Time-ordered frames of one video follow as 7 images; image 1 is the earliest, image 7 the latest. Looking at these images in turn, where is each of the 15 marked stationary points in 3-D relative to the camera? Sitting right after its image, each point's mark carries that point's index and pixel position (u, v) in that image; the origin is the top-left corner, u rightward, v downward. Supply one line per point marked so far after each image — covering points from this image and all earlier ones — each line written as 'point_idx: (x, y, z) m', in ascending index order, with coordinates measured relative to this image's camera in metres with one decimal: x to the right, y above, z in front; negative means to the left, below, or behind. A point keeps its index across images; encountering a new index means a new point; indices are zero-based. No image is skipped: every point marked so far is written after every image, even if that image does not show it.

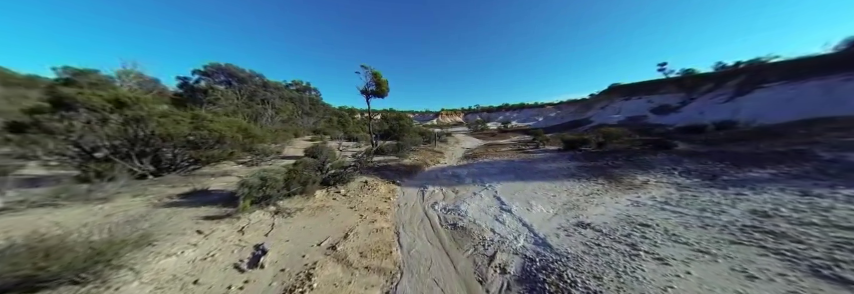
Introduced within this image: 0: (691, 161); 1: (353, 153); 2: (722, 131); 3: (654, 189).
0: (+13.3, -0.7, +9.1) m
1: (-6.6, -0.7, +16.5) m
2: (+23.6, +1.2, +14.7) m
3: (+8.8, -1.6, +7.0) m
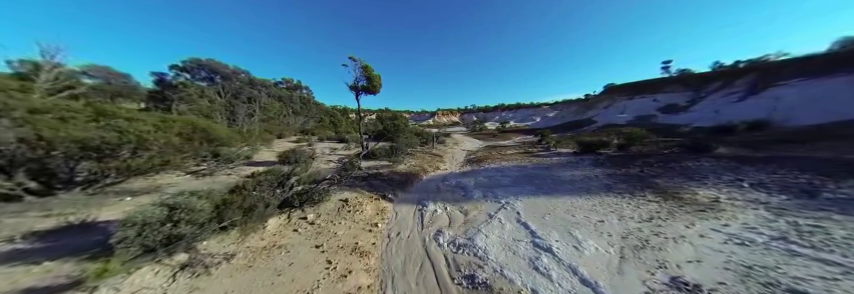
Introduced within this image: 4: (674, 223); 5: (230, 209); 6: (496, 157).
0: (+13.2, -0.9, +7.4) m
1: (-6.8, -1.0, +14.3) m
2: (+23.5, +1.0, +13.1) m
3: (+8.8, -1.8, +5.1) m
4: (+6.7, -2.0, +4.9) m
5: (-4.5, -1.4, +4.3) m
6: (+6.0, -1.0, +15.7) m
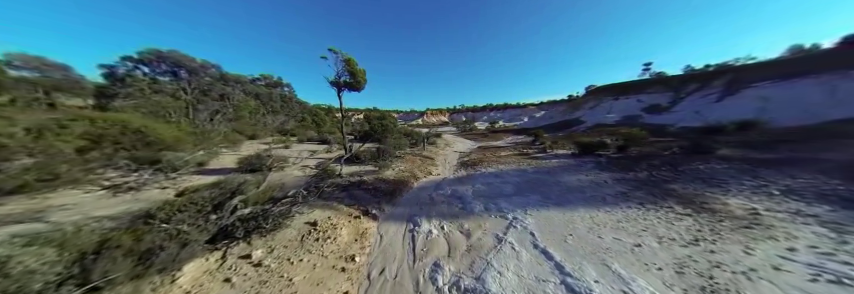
0: (+12.9, -1.0, +6.8) m
1: (-7.4, -1.2, +12.5) m
2: (+22.8, +1.0, +13.1) m
3: (+8.6, -1.9, +4.3) m
4: (+6.6, -2.2, +4.0) m
5: (-4.6, -1.6, +2.6) m
6: (+5.2, -1.1, +14.7) m
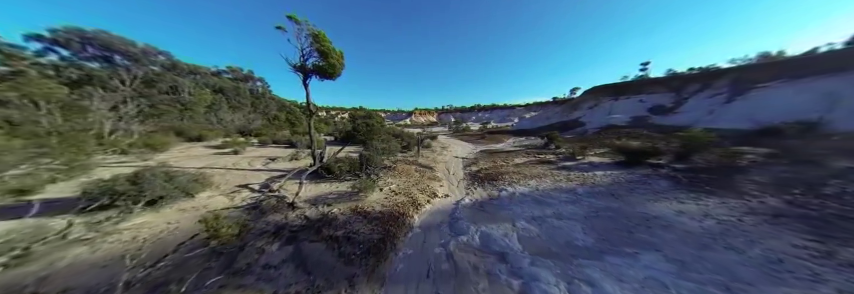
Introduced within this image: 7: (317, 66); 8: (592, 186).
0: (+13.4, -1.4, +3.9) m
1: (-7.3, -1.6, +8.2) m
2: (+22.8, +0.6, +10.8) m
3: (+9.3, -2.3, +1.1) m
4: (+7.2, -2.5, +0.6) m
5: (-3.8, -2.0, -1.4) m
6: (+5.2, -1.5, +11.2) m
7: (-7.0, +5.2, +11.7) m
8: (+7.3, -1.7, +8.1) m
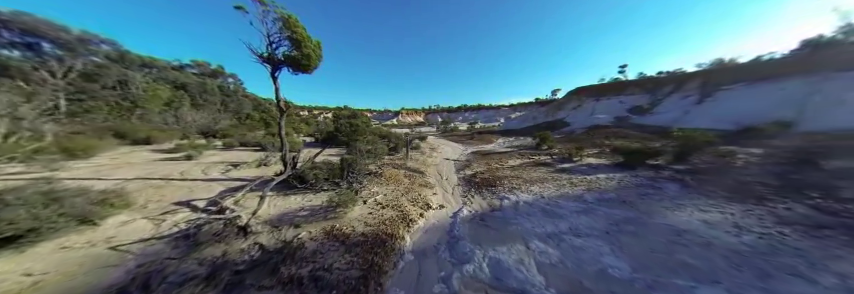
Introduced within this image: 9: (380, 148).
0: (+13.4, -1.4, +3.6) m
1: (-7.6, -1.8, +6.5) m
2: (+22.3, +0.7, +11.2) m
3: (+9.5, -2.4, +0.5) m
4: (+7.4, -2.6, 0.0) m
5: (-3.4, -2.2, -2.9) m
6: (+4.7, -1.6, +10.4) m
7: (-7.6, +5.0, +10.0) m
8: (+7.0, -1.8, +7.4) m
9: (-4.5, 0.0, +17.2) m
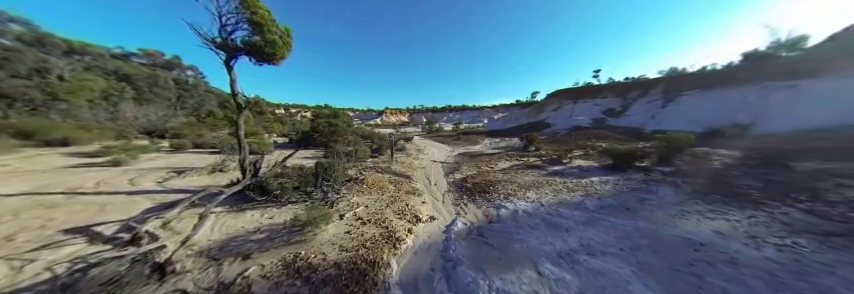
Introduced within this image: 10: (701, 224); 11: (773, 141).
0: (+13.3, -1.5, +3.8) m
1: (-7.9, -2.0, +4.9) m
2: (+21.5, +0.6, +12.1) m
3: (+9.6, -2.5, +0.4) m
4: (+7.7, -2.7, -0.4) m
5: (-3.0, -2.3, -4.1) m
6: (+4.0, -1.7, +9.7) m
7: (-8.2, +4.9, +8.3) m
8: (+6.6, -1.9, +7.0) m
9: (-5.7, -0.1, +15.8) m
10: (+7.5, -2.1, +5.1) m
11: (+22.4, +0.5, +11.7) m
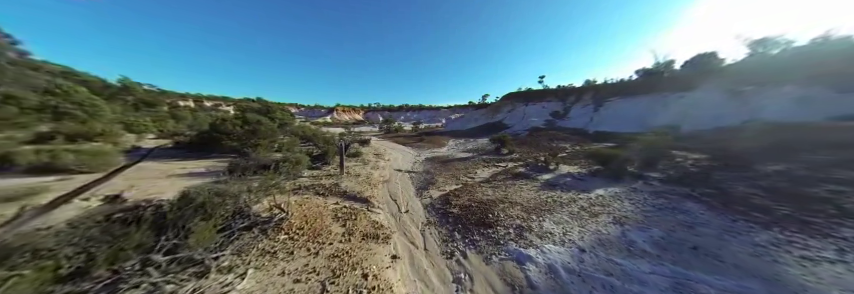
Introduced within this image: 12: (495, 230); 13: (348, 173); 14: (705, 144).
0: (+13.2, -1.7, +3.5) m
1: (-7.6, -2.5, -0.3) m
2: (+19.2, +0.6, +13.5) m
3: (+10.4, -2.7, -0.6) m
4: (+8.7, -3.0, -1.8) m
5: (-0.7, -2.8, -7.9) m
6: (+2.8, -2.1, +7.2) m
7: (-8.8, +4.3, +3.0) m
8: (+6.0, -2.2, +5.2) m
9: (-8.0, -0.6, +10.8) m
10: (+7.3, -2.4, +3.5) m
11: (+20.2, +0.5, +13.3) m
12: (+2.0, -2.4, +5.5) m
13: (-5.0, -1.6, +11.3) m
14: (+19.8, +0.4, +12.8) m
